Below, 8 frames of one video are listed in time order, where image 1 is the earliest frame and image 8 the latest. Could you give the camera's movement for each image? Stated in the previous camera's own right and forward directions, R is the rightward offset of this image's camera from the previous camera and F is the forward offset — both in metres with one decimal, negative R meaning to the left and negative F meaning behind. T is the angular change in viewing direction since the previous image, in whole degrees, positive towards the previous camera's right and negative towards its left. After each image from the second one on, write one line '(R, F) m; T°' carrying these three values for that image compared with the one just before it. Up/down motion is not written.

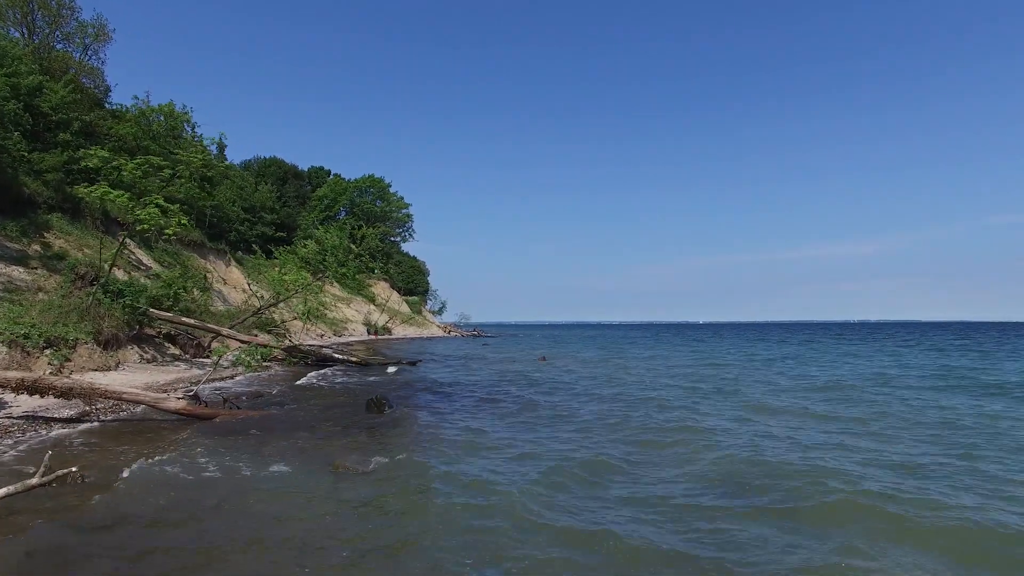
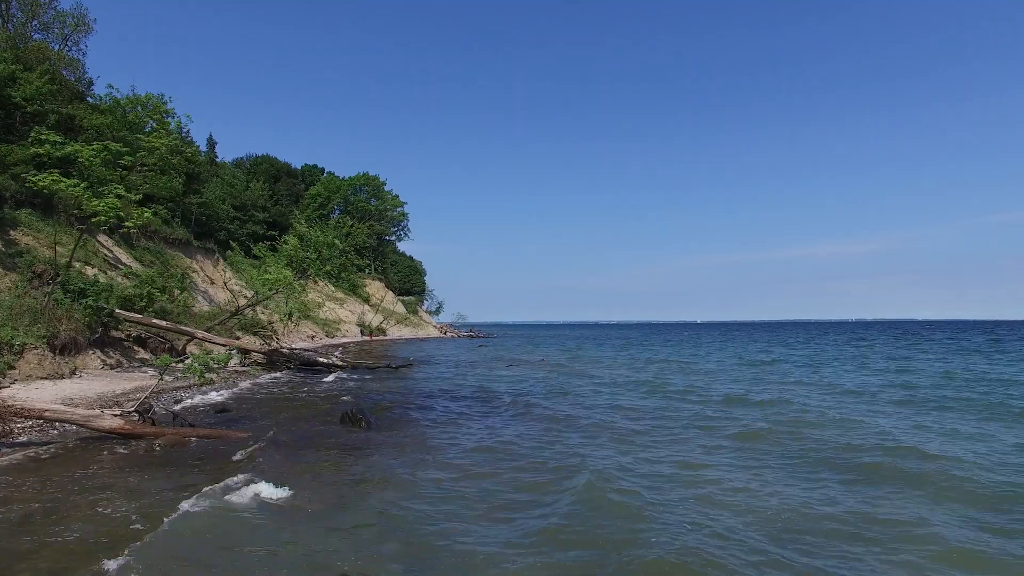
(+0.1, +1.3) m; 0°
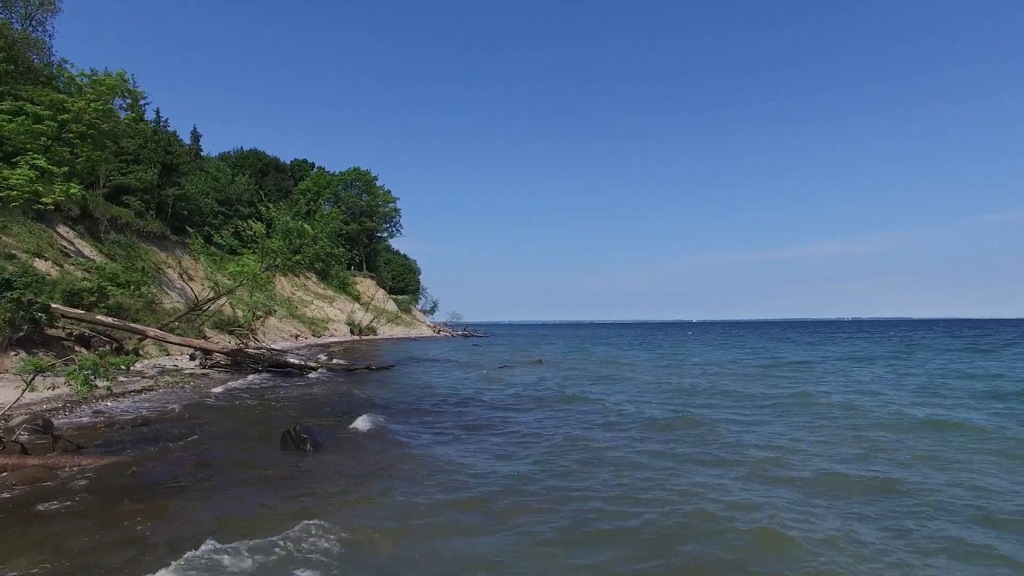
(+0.2, +2.0) m; 0°
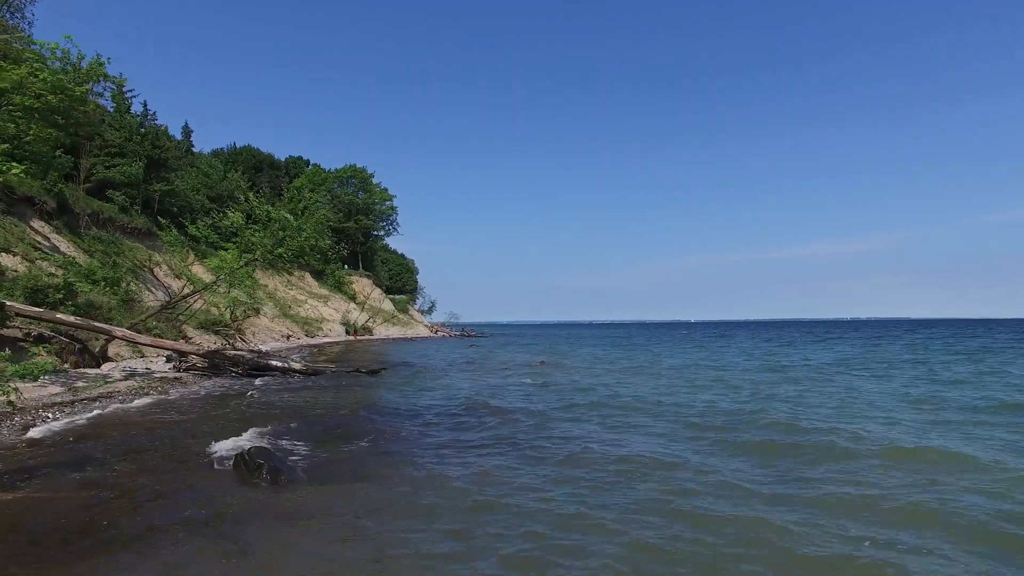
(0.0, +1.3) m; 0°
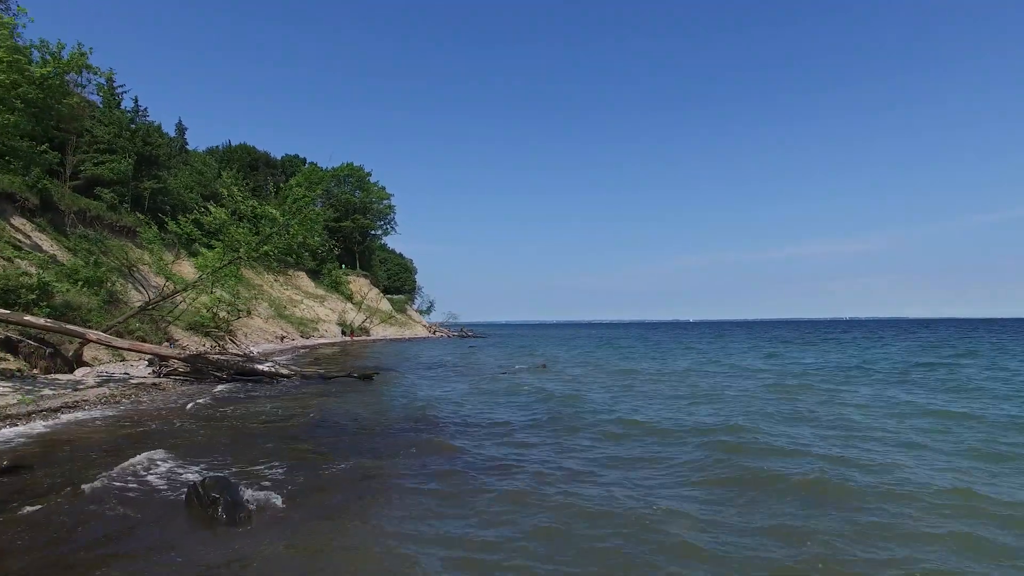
(0.0, +0.9) m; 0°
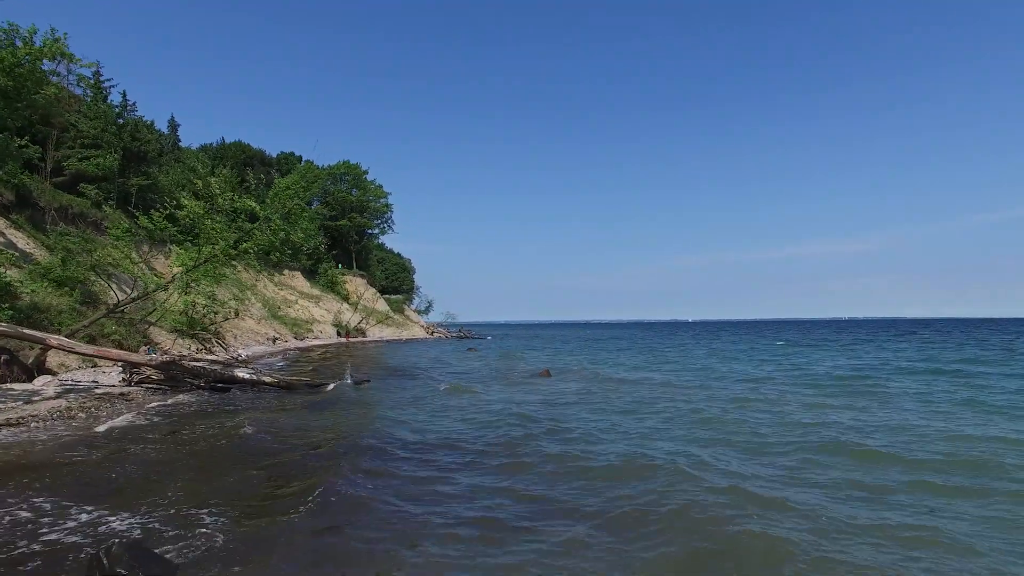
(0.0, +1.2) m; 0°
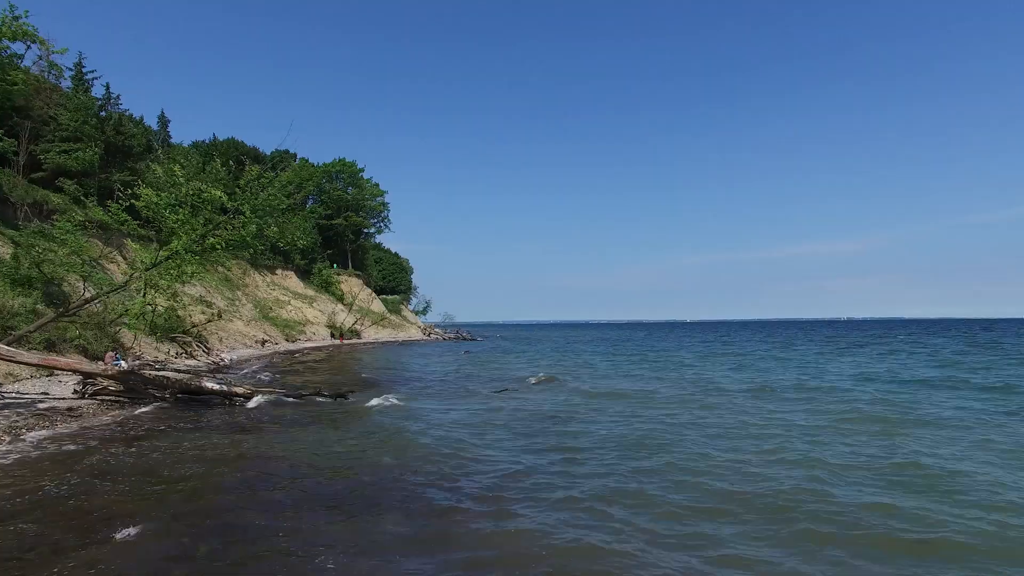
(0.0, +1.5) m; 0°
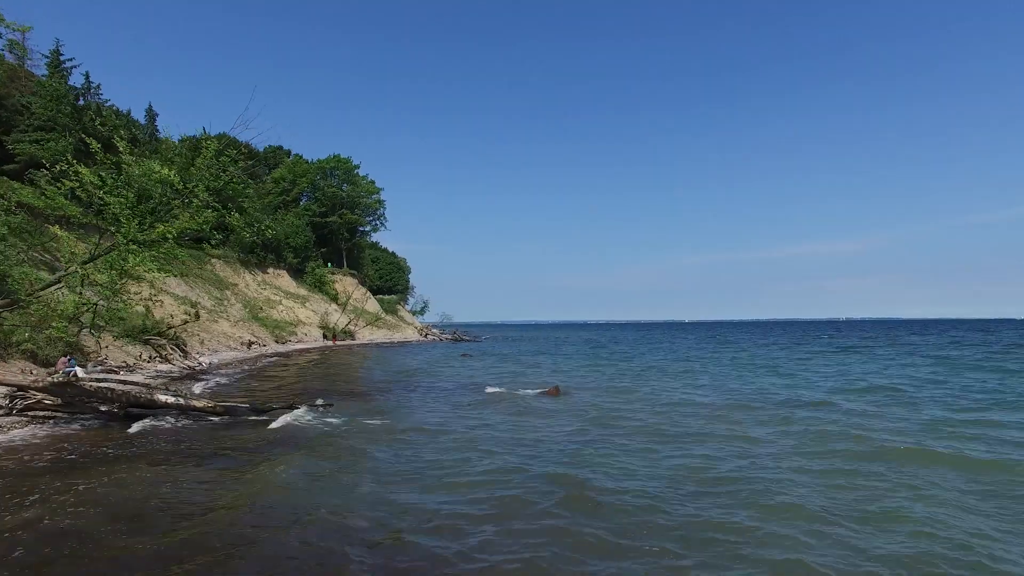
(0.0, +1.8) m; 0°
